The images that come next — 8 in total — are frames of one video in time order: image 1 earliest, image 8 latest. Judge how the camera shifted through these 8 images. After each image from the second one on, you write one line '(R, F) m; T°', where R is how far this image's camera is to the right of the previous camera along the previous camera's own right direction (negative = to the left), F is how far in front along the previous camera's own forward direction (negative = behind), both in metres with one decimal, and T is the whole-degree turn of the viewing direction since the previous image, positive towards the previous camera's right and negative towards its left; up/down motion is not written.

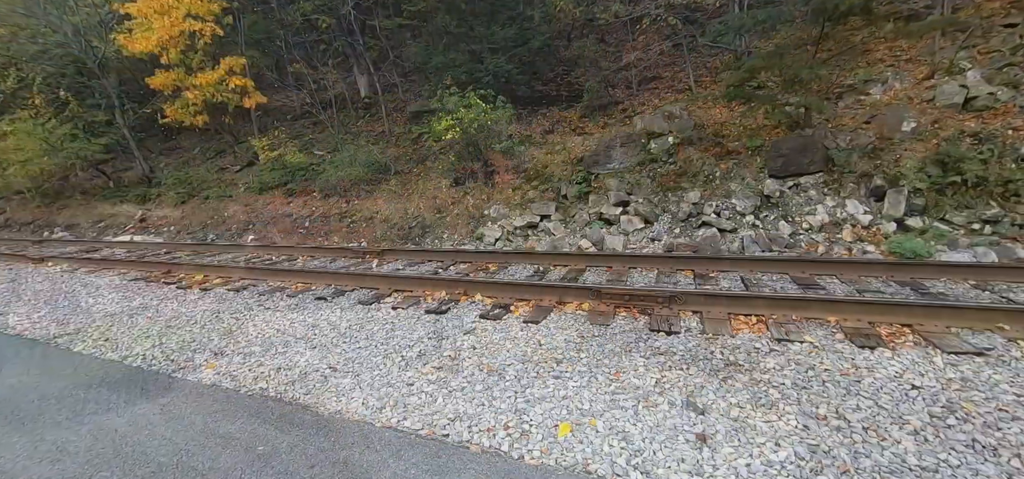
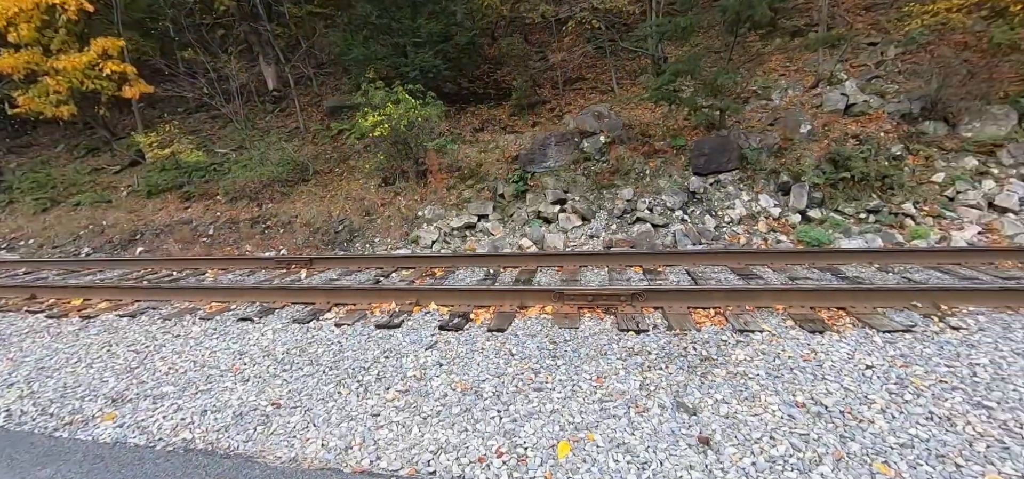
(-0.3, +0.3) m; +11°
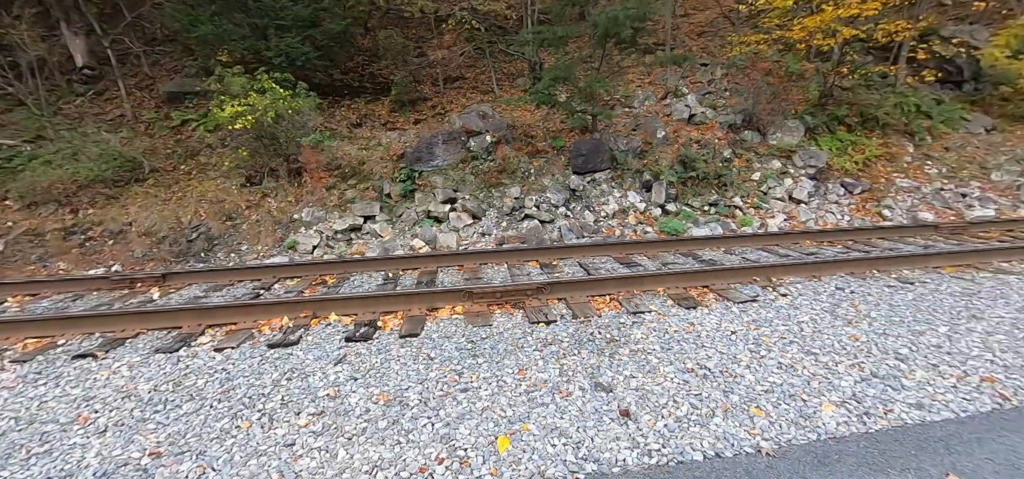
(-0.3, 0.0) m; +16°
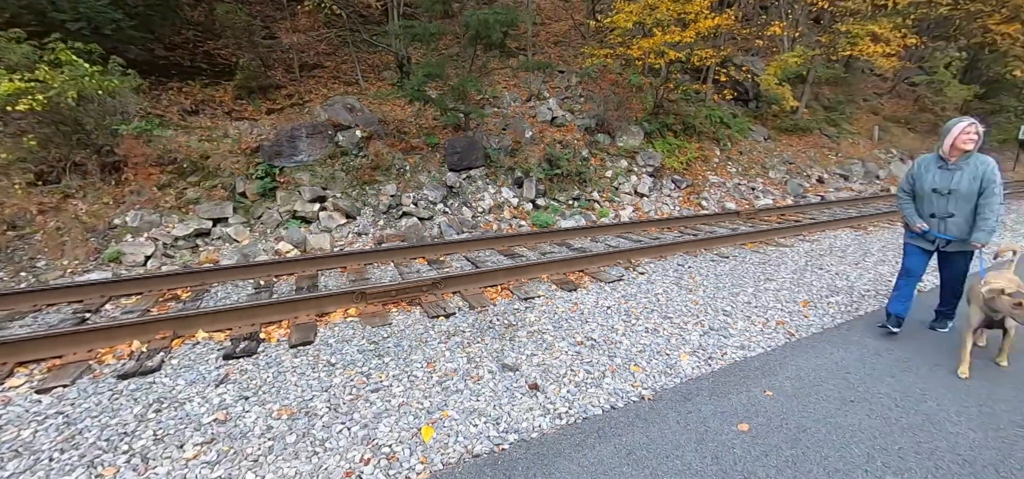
(-0.3, -0.1) m; +18°
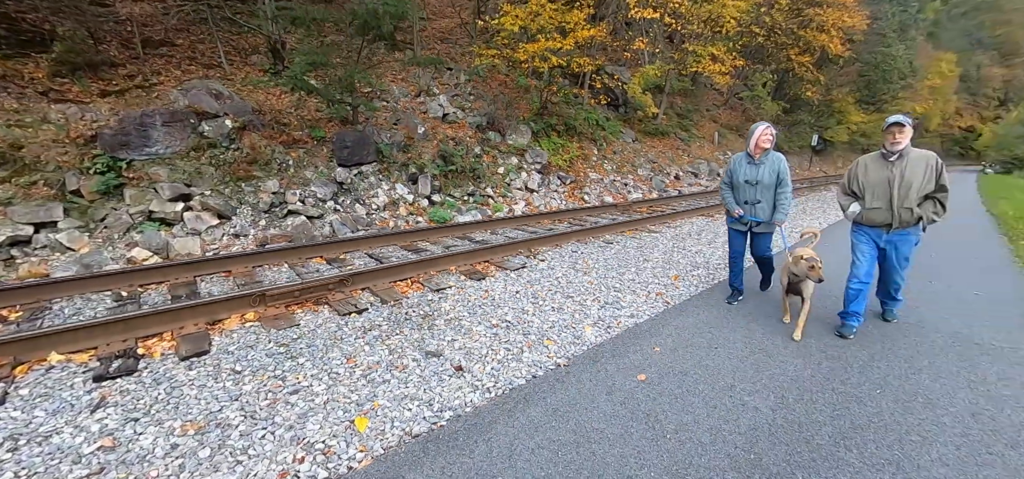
(-0.2, -0.1) m; +15°
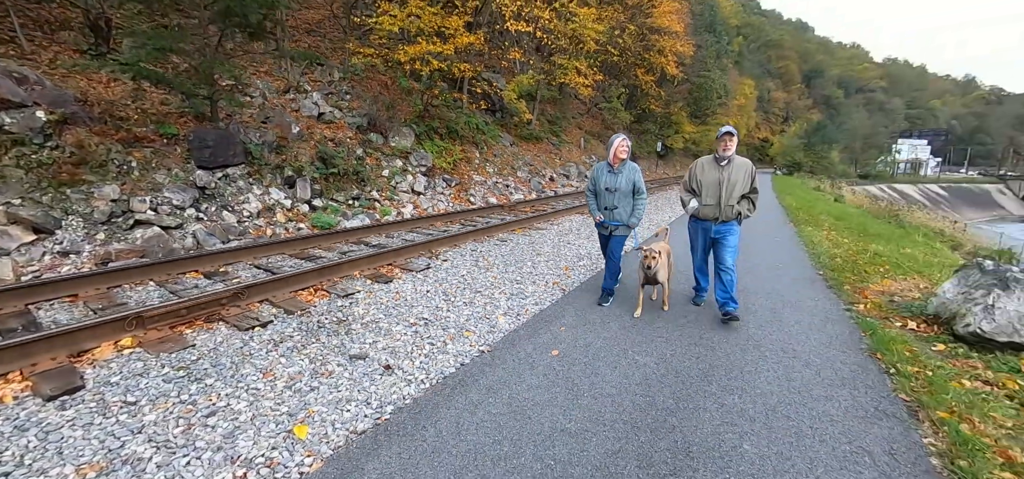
(-0.3, -0.2) m; +16°
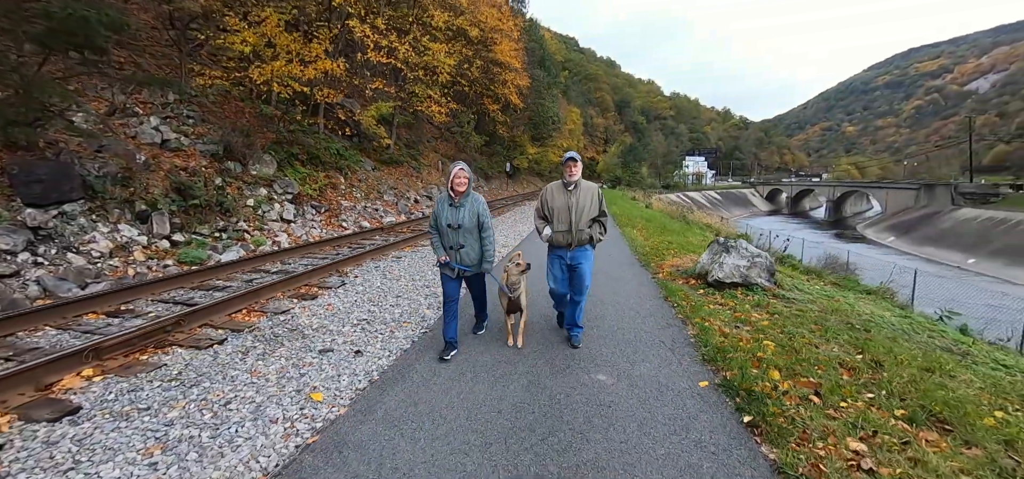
(-0.7, -1.1) m; +19°
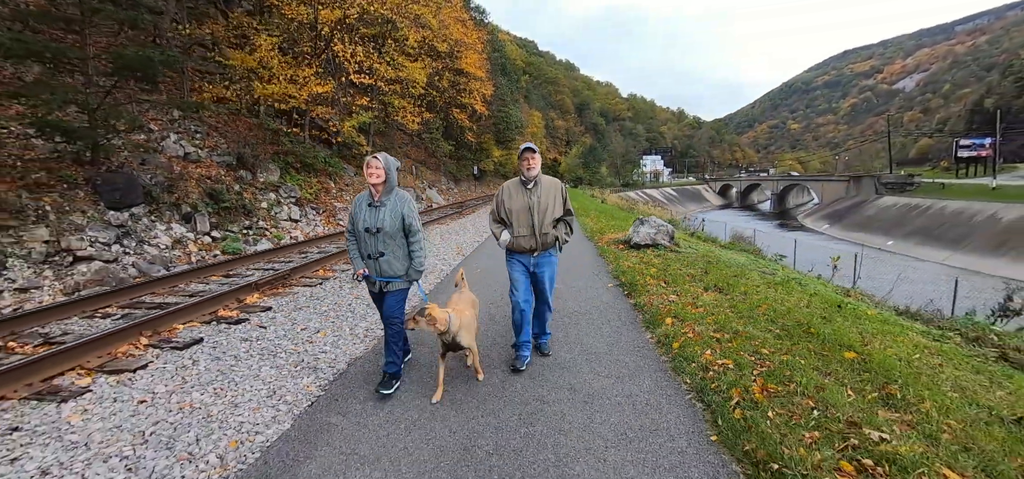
(-0.3, -2.4) m; +4°
